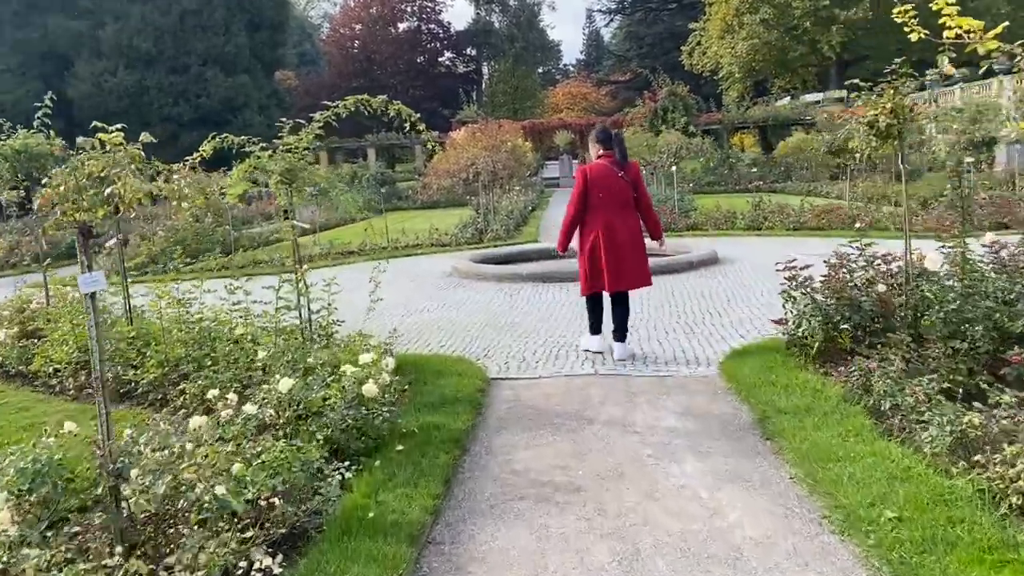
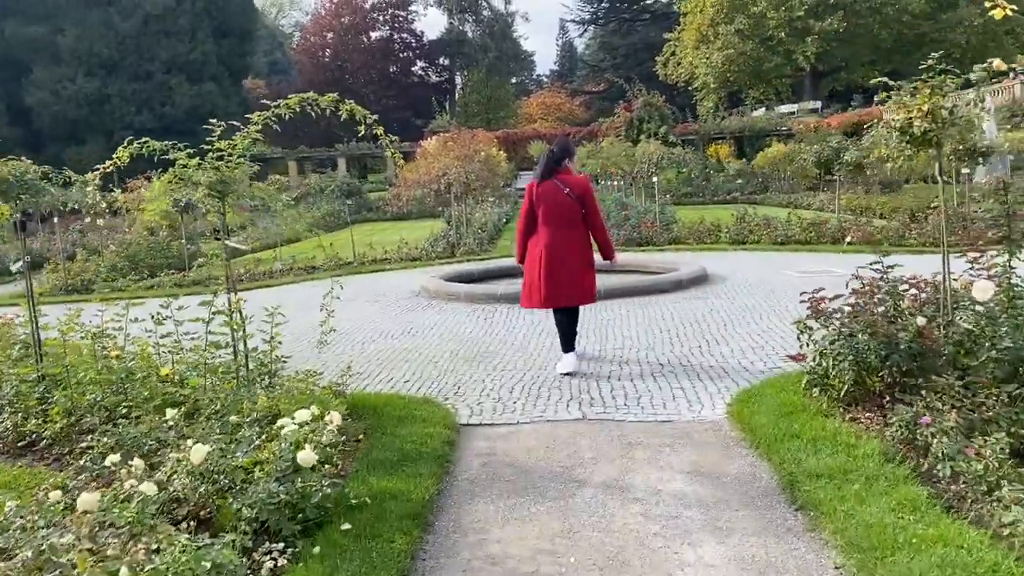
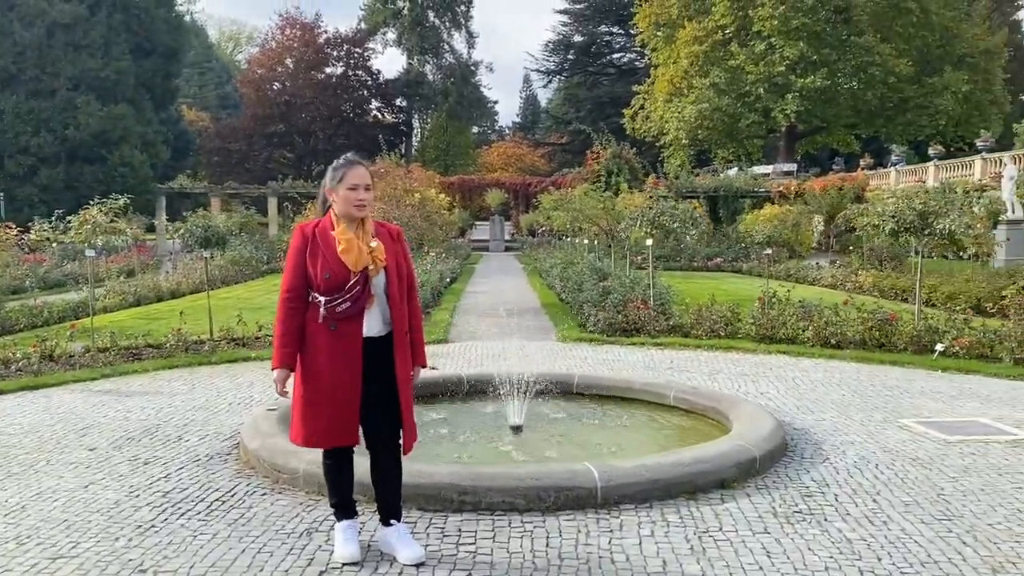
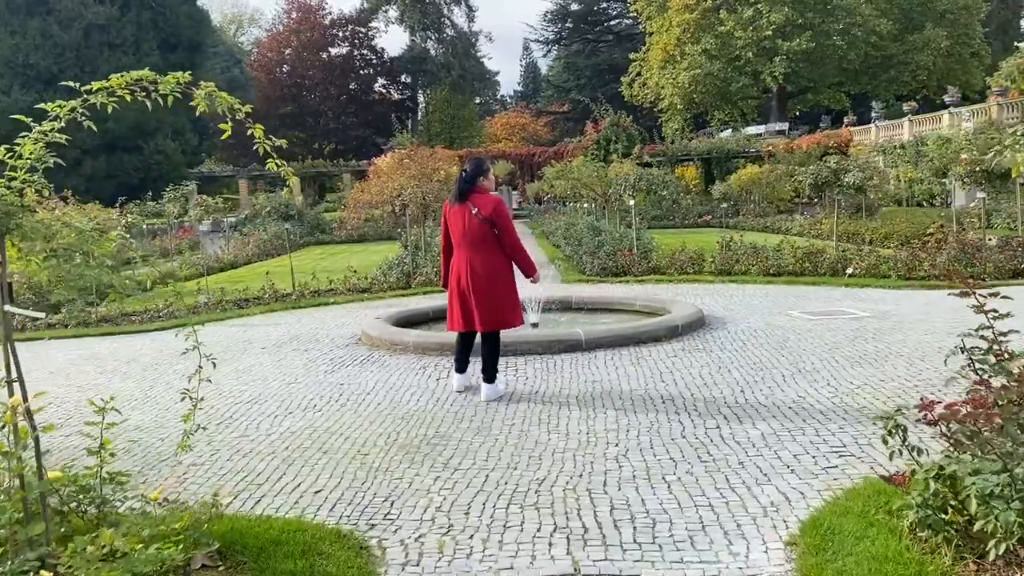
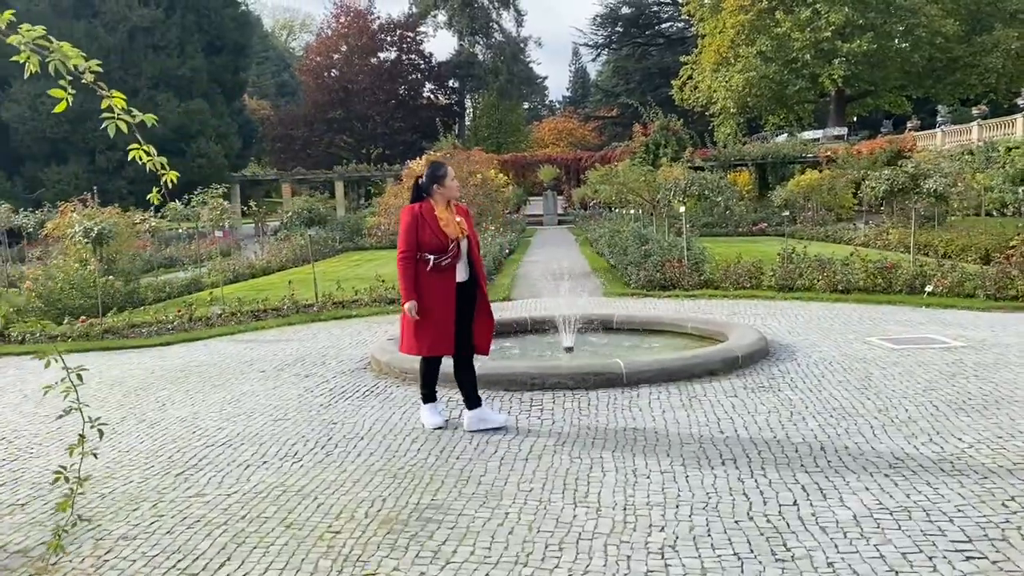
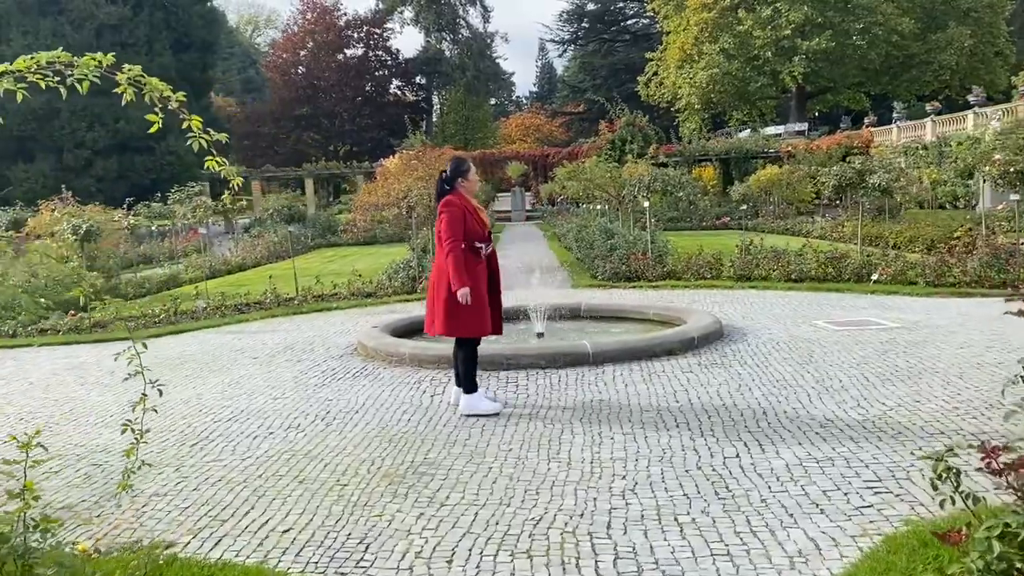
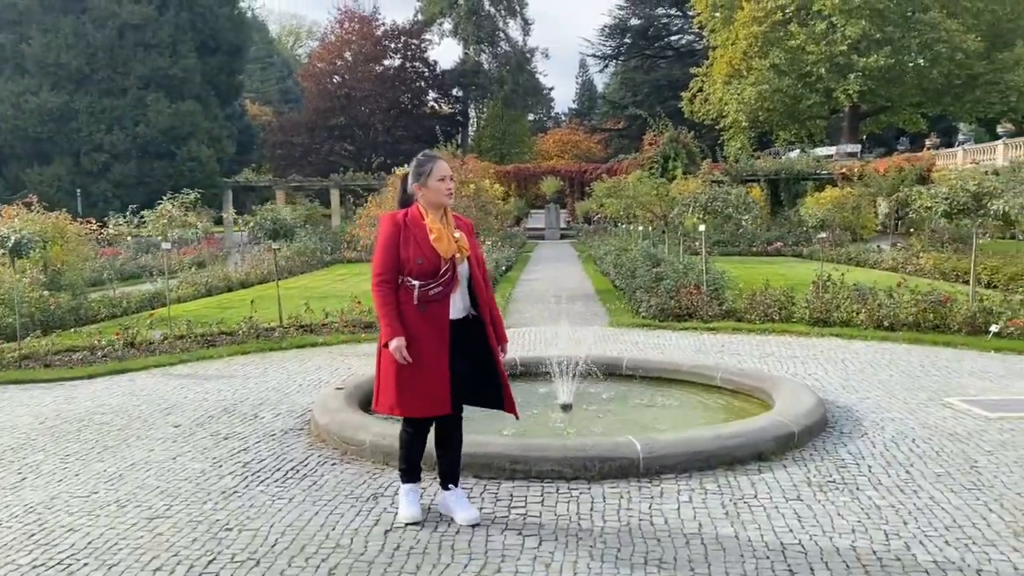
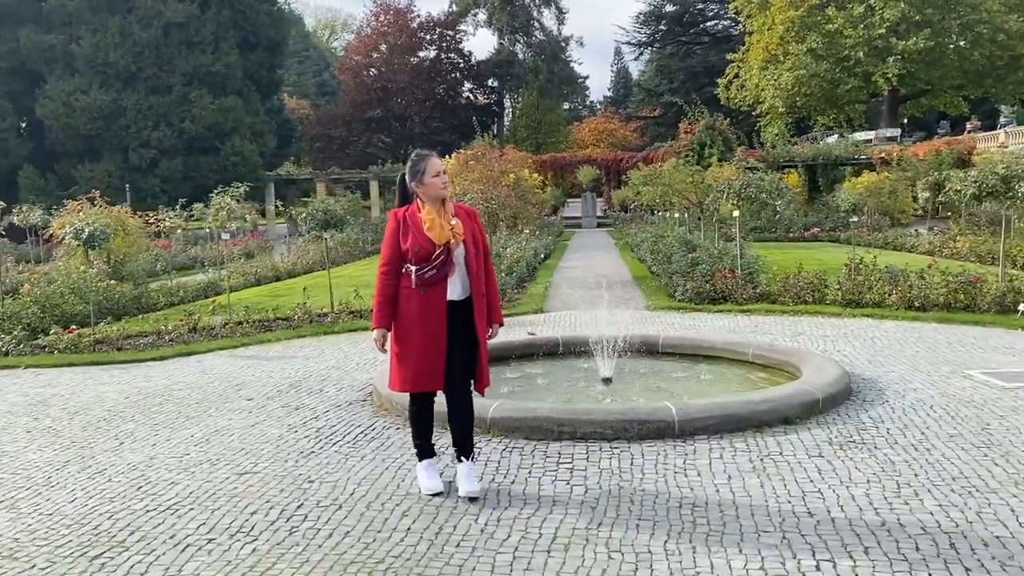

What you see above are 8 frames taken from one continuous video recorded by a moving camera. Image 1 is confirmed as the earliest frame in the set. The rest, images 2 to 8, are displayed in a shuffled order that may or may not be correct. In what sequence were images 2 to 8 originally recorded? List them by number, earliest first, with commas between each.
2, 4, 6, 5, 8, 7, 3
